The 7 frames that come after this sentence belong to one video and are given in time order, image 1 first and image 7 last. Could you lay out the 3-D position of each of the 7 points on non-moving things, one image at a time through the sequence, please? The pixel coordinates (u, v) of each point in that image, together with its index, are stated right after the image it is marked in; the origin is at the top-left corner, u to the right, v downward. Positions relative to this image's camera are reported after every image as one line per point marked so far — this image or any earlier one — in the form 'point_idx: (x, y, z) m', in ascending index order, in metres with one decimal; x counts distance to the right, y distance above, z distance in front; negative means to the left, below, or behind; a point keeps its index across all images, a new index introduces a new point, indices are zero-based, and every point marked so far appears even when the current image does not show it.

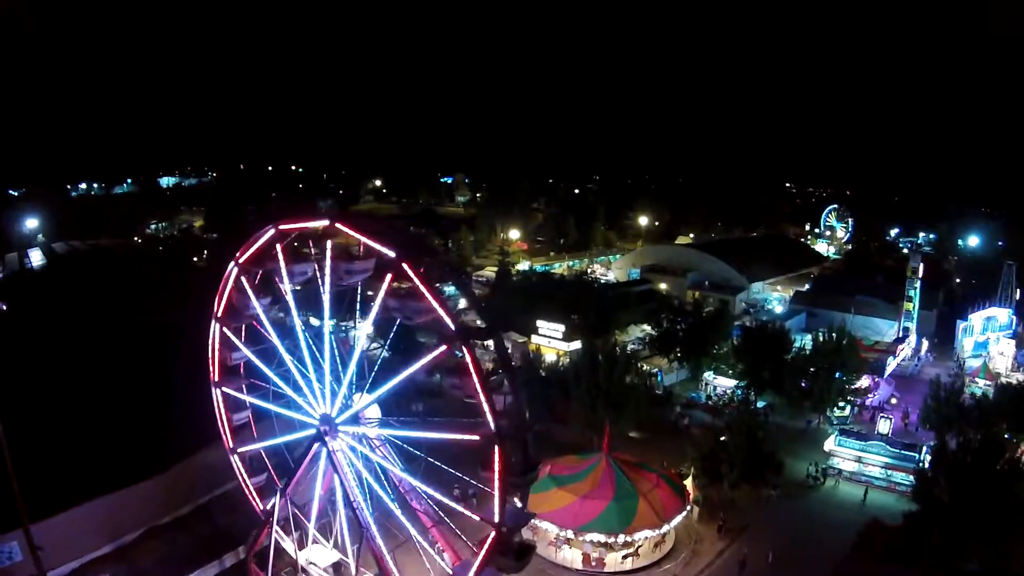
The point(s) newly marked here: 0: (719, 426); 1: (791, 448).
0: (+3.6, -2.4, +12.1) m
1: (+5.3, -3.1, +13.3) m
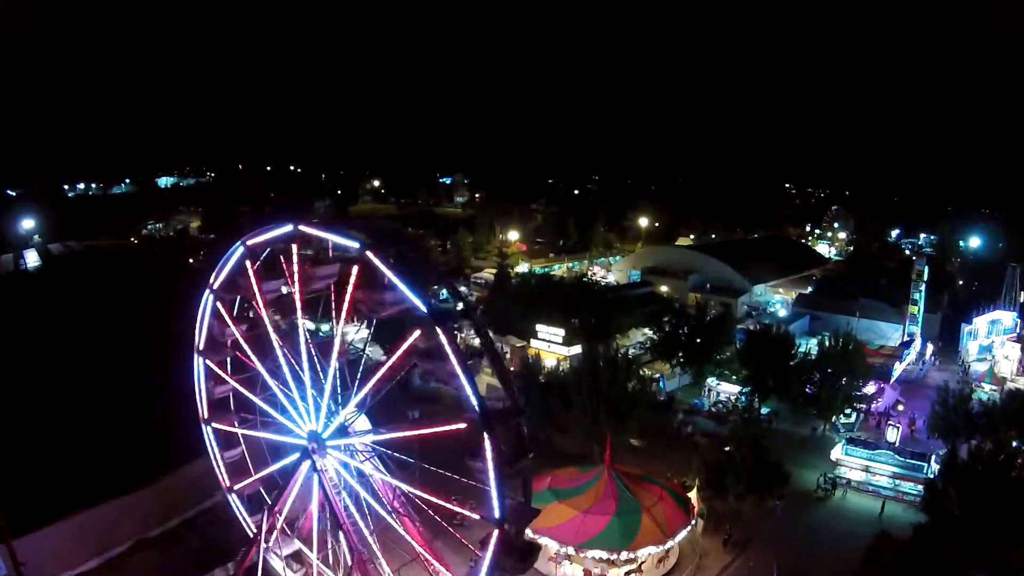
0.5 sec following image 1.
0: (+3.6, -2.5, +11.8) m
1: (+5.3, -3.1, +13.0) m
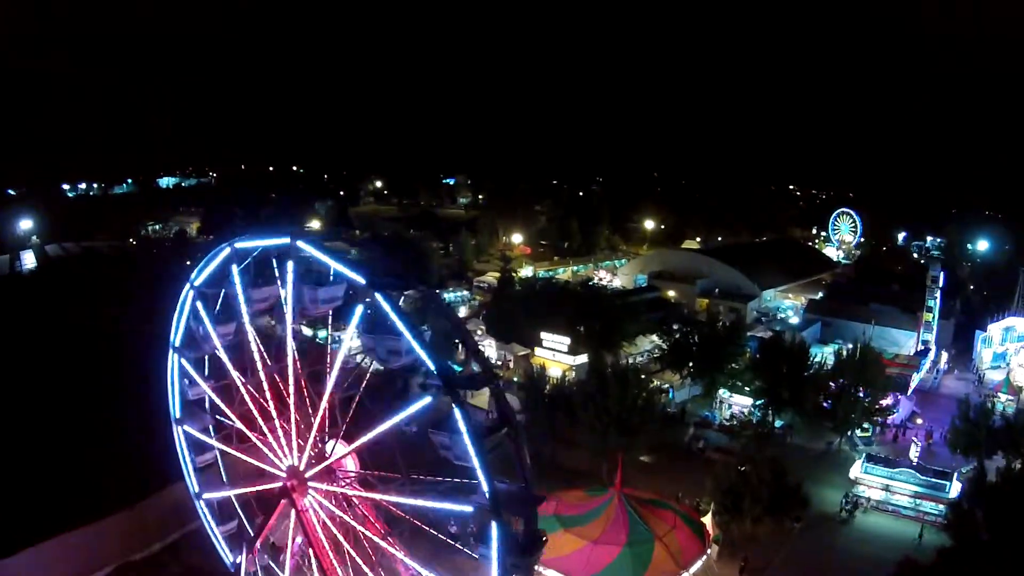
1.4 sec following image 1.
0: (+3.6, -2.7, +11.3) m
1: (+5.4, -3.3, +12.4) m
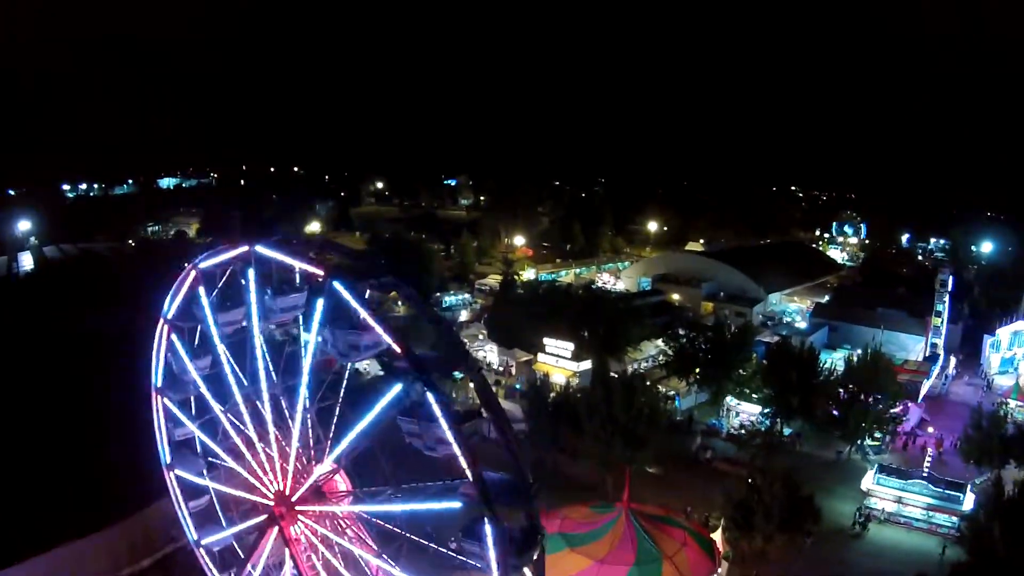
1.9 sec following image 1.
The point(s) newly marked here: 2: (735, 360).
0: (+3.7, -2.8, +11.0) m
1: (+5.4, -3.4, +12.1) m
2: (+4.4, -1.4, +13.9) m
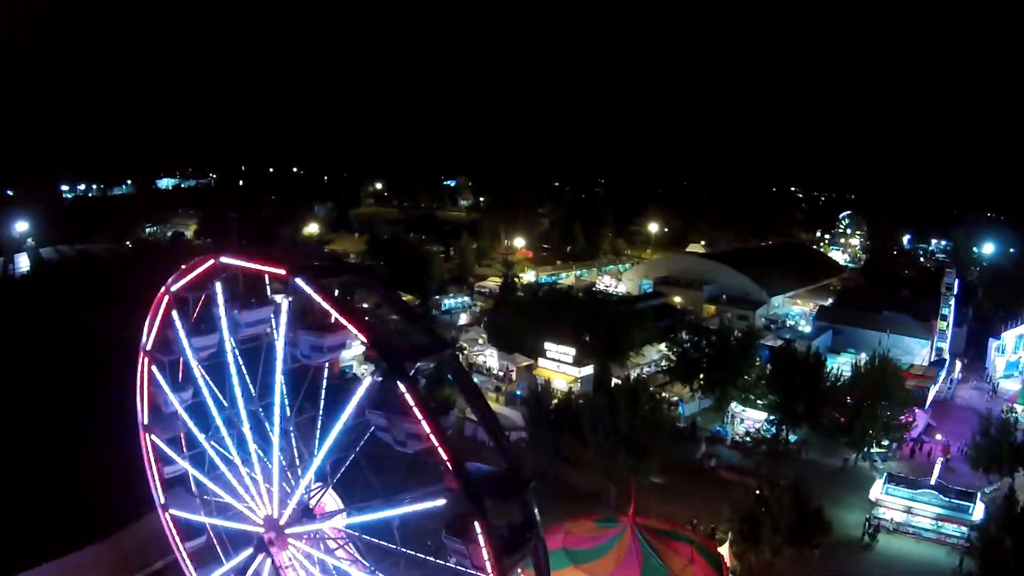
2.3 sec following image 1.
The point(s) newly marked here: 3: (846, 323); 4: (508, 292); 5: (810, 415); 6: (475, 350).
0: (+3.7, -2.8, +10.7) m
1: (+5.4, -3.5, +11.9) m
2: (+4.4, -1.5, +13.7) m
3: (+9.5, -1.0, +19.9) m
4: (-0.1, -0.1, +19.5) m
5: (+5.4, -2.3, +12.6) m
6: (-0.8, -1.4, +15.6) m
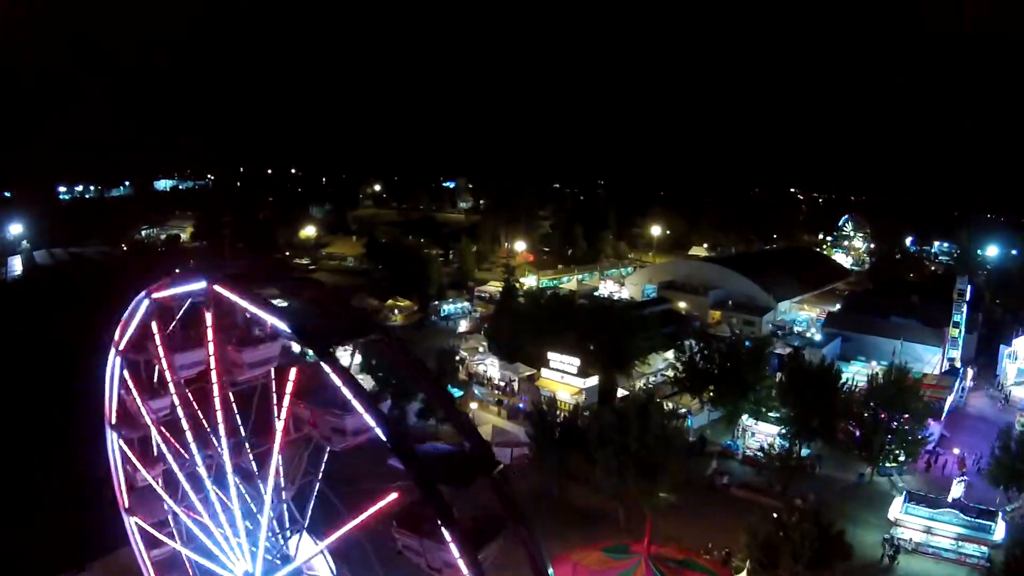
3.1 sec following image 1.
0: (+3.7, -3.0, +10.3) m
1: (+5.5, -3.6, +11.4) m
2: (+4.5, -1.7, +13.2) m
3: (+9.5, -1.2, +19.4) m
4: (-0.1, -0.3, +19.0) m
5: (+5.4, -2.4, +12.1) m
6: (-0.8, -1.5, +15.1) m
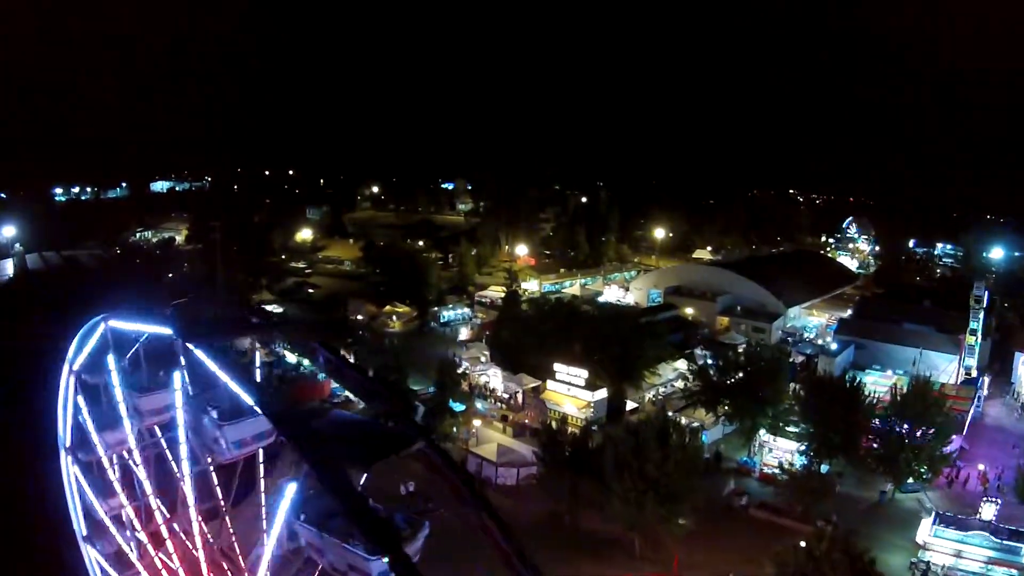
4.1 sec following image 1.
0: (+3.8, -3.1, +9.6) m
1: (+5.5, -3.8, +10.8) m
2: (+4.6, -1.8, +12.6) m
3: (+9.6, -1.3, +18.8) m
4: (0.0, -0.4, +18.4) m
5: (+5.5, -2.6, +11.5) m
6: (-0.7, -1.7, +14.5) m
